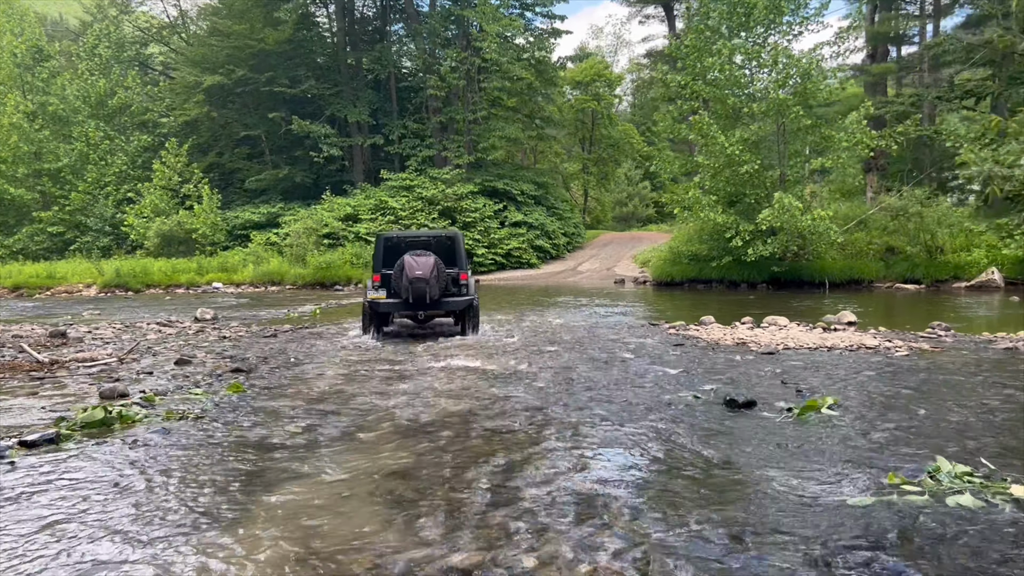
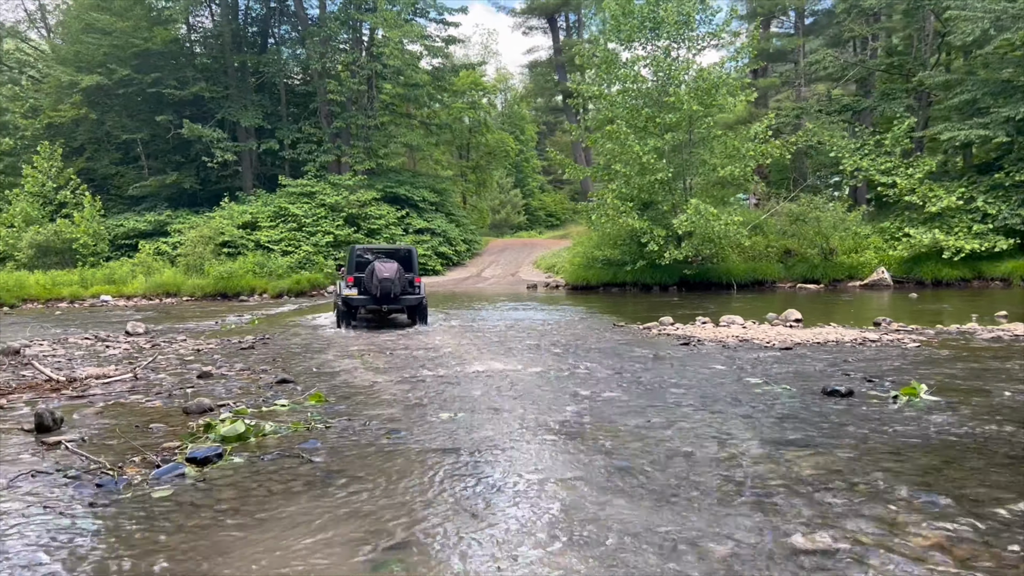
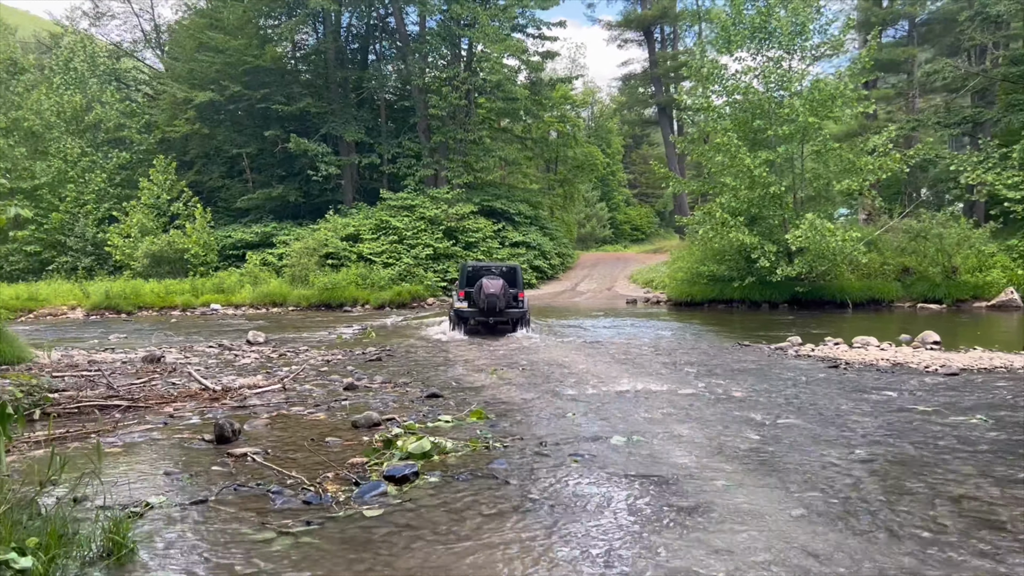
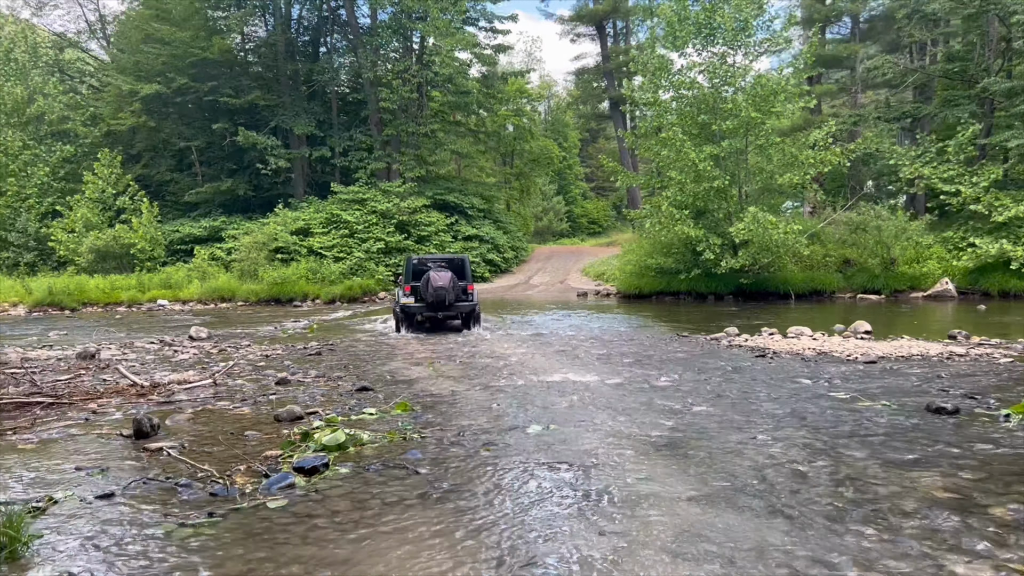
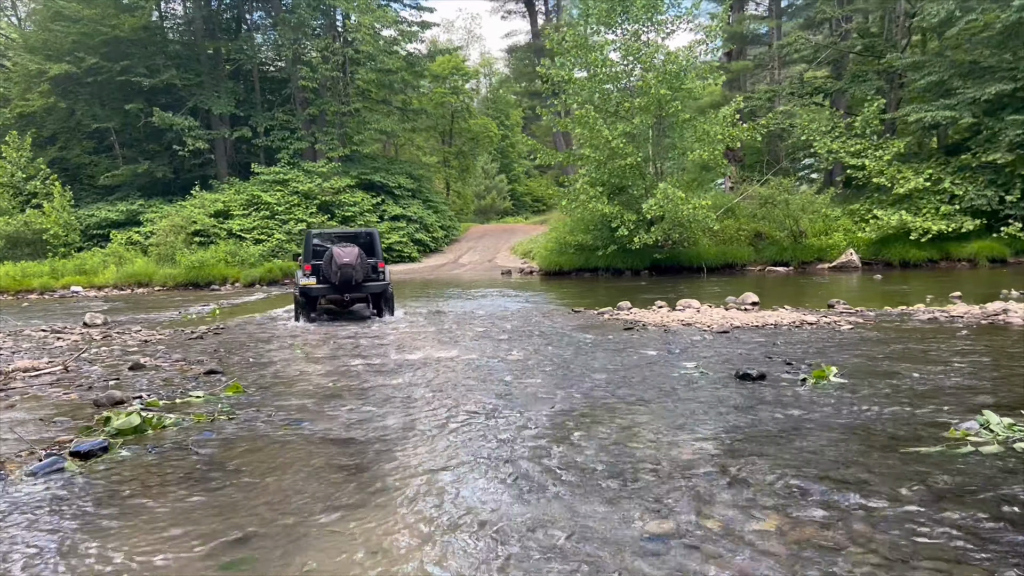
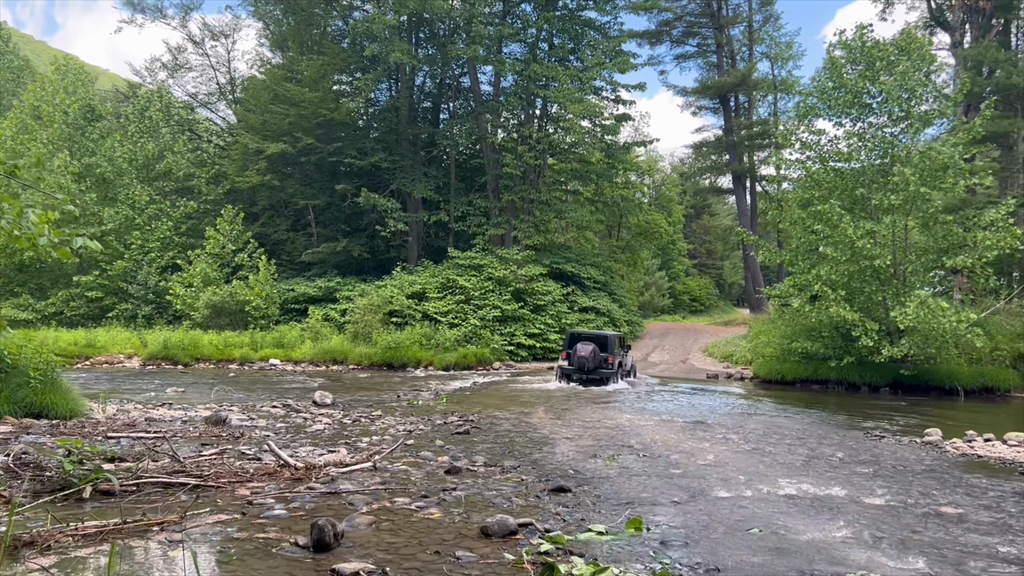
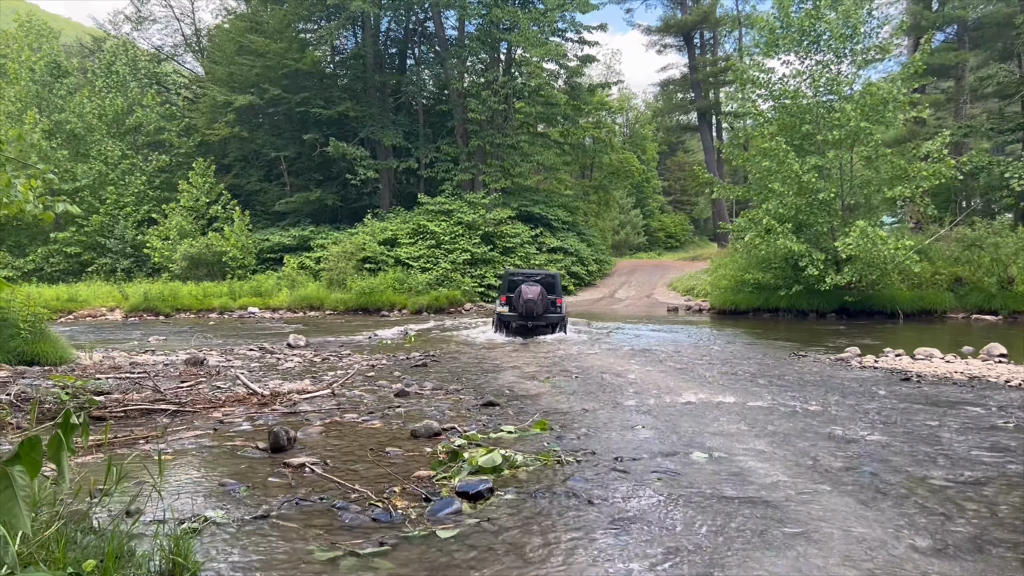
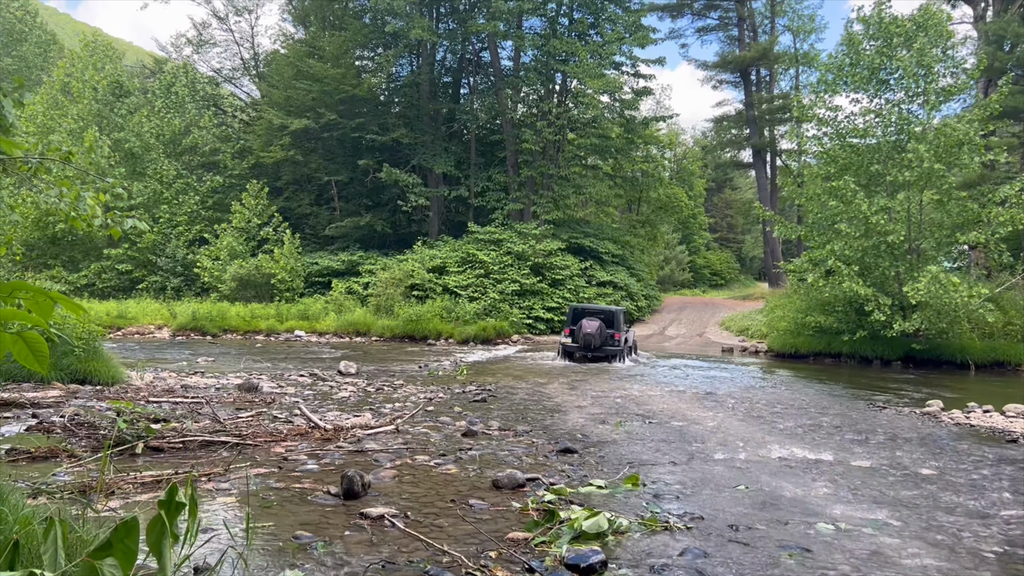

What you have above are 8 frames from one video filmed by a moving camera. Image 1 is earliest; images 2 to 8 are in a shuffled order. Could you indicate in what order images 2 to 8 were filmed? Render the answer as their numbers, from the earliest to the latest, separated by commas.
5, 2, 4, 3, 7, 8, 6
